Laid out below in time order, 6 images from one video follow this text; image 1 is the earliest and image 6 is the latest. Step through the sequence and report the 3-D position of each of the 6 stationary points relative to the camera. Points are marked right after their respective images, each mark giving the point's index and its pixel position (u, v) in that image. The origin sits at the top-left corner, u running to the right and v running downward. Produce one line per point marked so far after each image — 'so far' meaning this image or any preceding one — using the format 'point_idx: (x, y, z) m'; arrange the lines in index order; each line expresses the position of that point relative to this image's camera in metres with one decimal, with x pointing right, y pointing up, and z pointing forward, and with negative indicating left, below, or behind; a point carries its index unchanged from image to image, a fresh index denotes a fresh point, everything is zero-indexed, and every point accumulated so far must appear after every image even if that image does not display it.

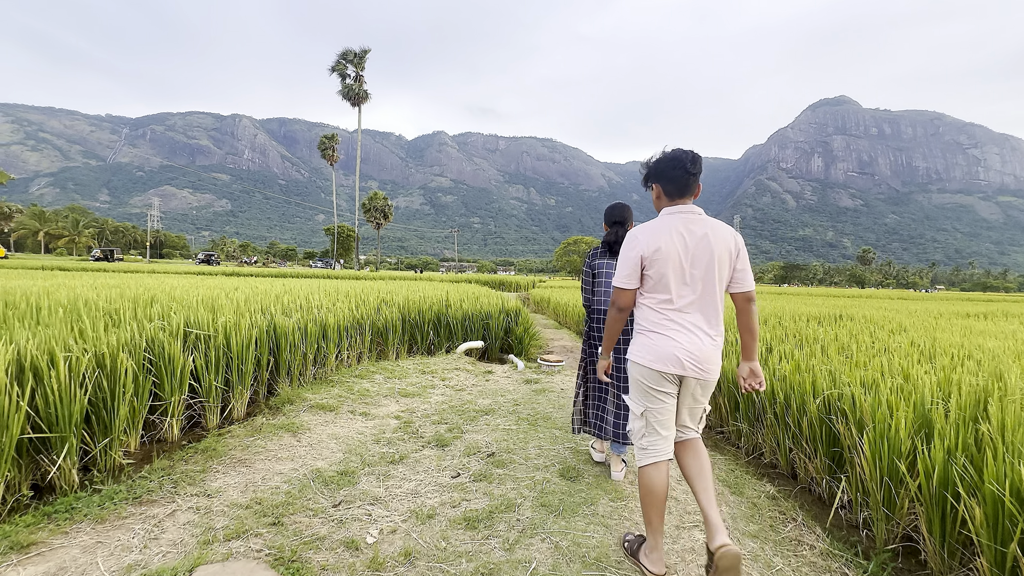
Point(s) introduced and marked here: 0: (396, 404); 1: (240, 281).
0: (-0.9, -0.9, +3.4) m
1: (-5.3, +0.1, +8.8) m
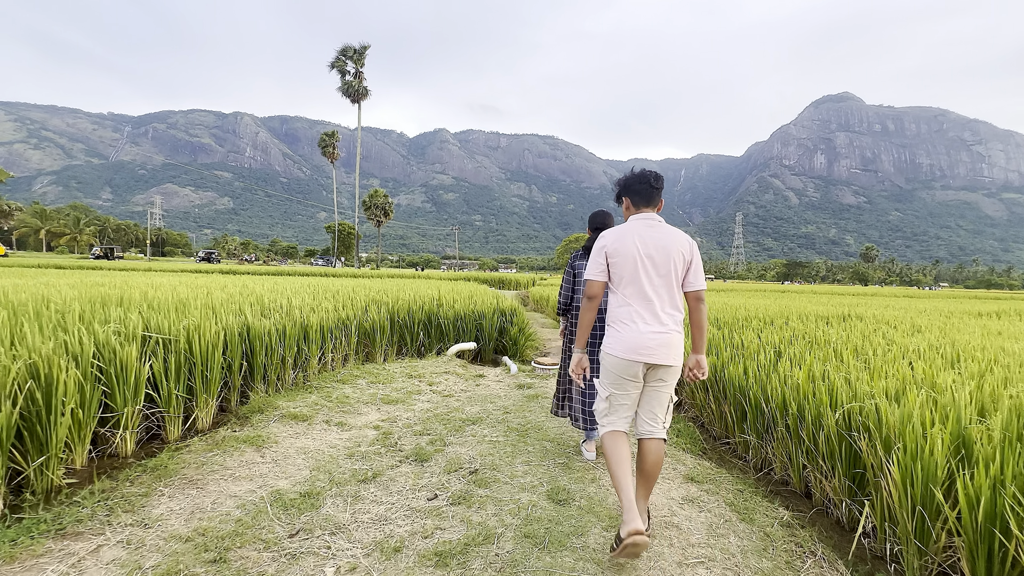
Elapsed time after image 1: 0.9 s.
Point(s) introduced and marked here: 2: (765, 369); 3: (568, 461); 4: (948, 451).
0: (-0.9, -0.9, +3.2) m
1: (-5.4, +0.1, +8.6) m
2: (+1.6, -0.5, +2.9) m
3: (+0.3, -0.9, +2.5) m
4: (+1.6, -0.6, +1.7) m
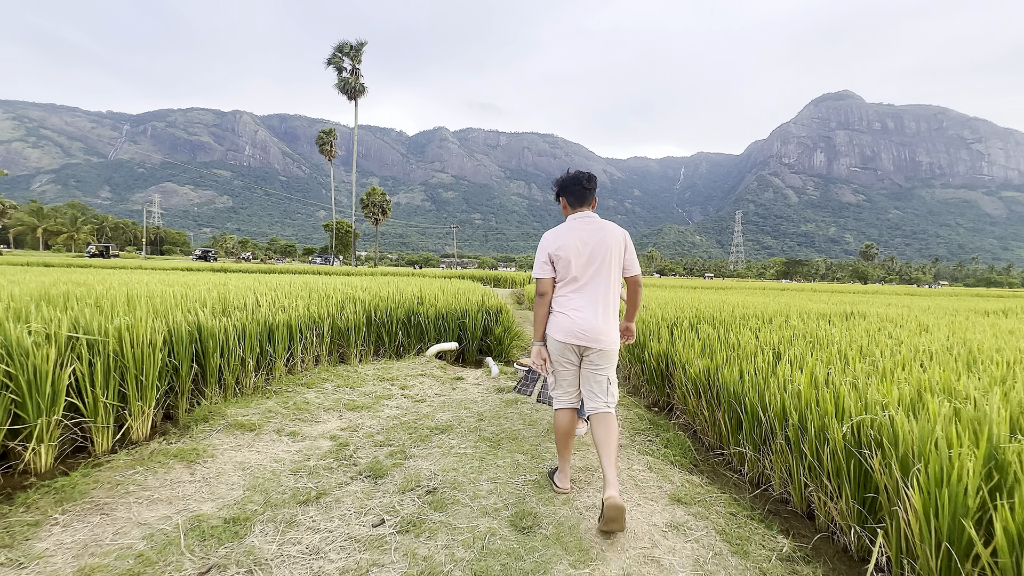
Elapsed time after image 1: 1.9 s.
0: (-1.1, -0.9, +2.9) m
1: (-5.5, +0.2, +8.3) m
2: (+1.5, -0.5, +2.7) m
3: (+0.1, -0.9, +2.2) m
4: (+1.5, -0.6, +1.4) m
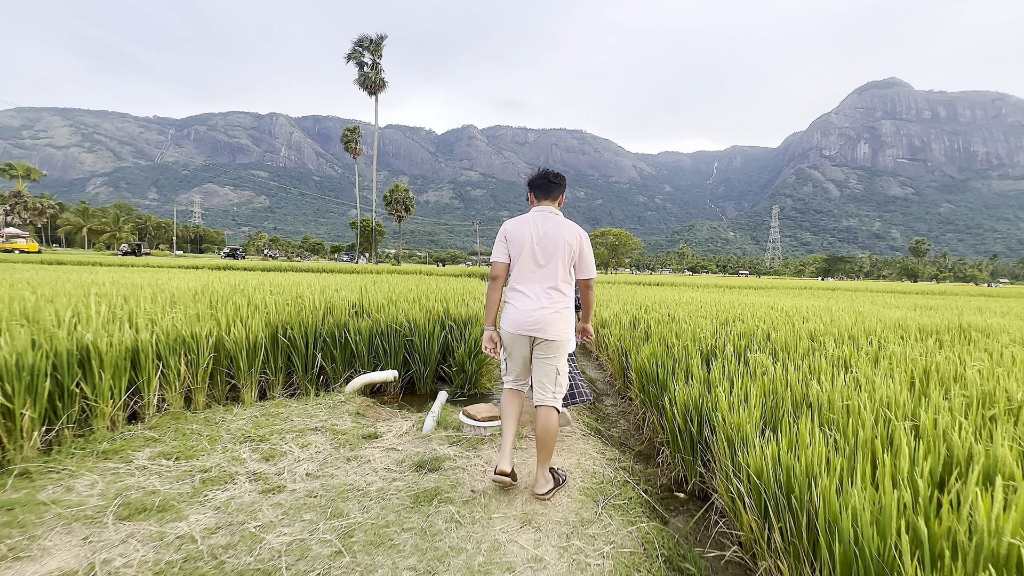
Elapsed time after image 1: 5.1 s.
0: (-1.5, -0.9, +1.6) m
1: (-5.6, +0.2, +7.2) m
2: (+1.0, -0.6, +1.1) m
3: (-0.3, -1.0, +0.8) m
4: (+1.0, -0.7, -0.1) m
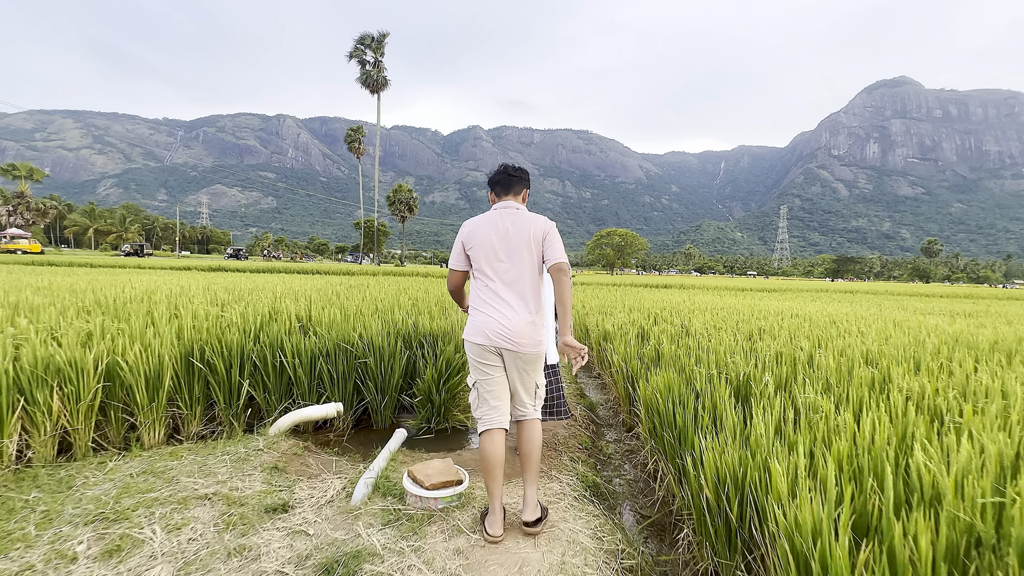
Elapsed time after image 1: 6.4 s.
0: (-1.7, -1.0, +0.9) m
1: (-5.7, +0.1, +6.5) m
2: (+0.9, -0.6, +0.4) m
3: (-0.5, -1.0, +0.1) m
4: (+0.8, -0.7, -0.8) m
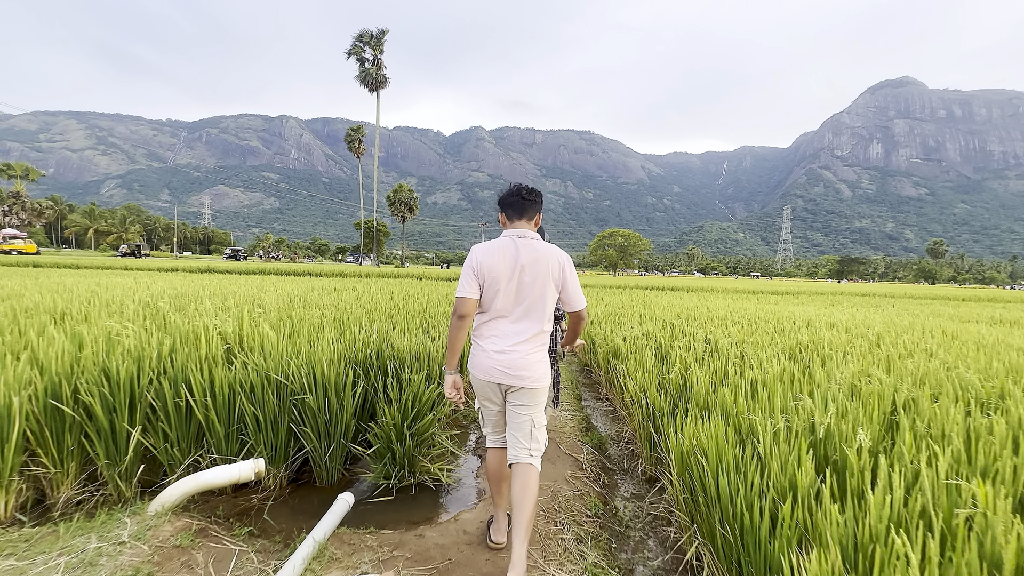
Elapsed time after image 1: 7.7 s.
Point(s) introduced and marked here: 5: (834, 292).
0: (-1.8, -1.0, +0.2) m
1: (-5.7, 0.0, +5.8) m
2: (+0.8, -0.7, -0.3) m
3: (-0.6, -1.1, -0.7) m
4: (+0.7, -0.8, -1.6) m
5: (+12.2, -0.2, +16.7) m
